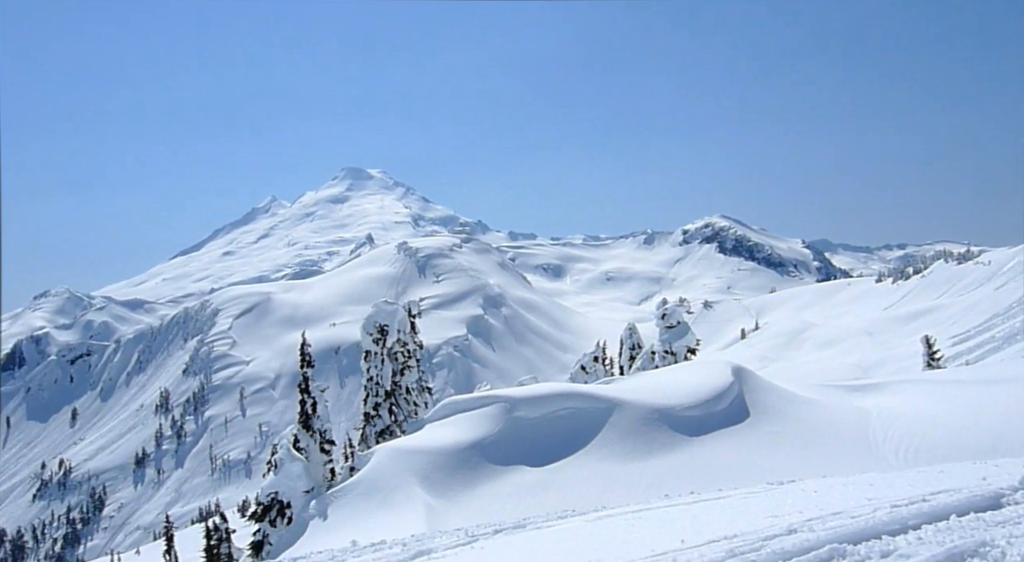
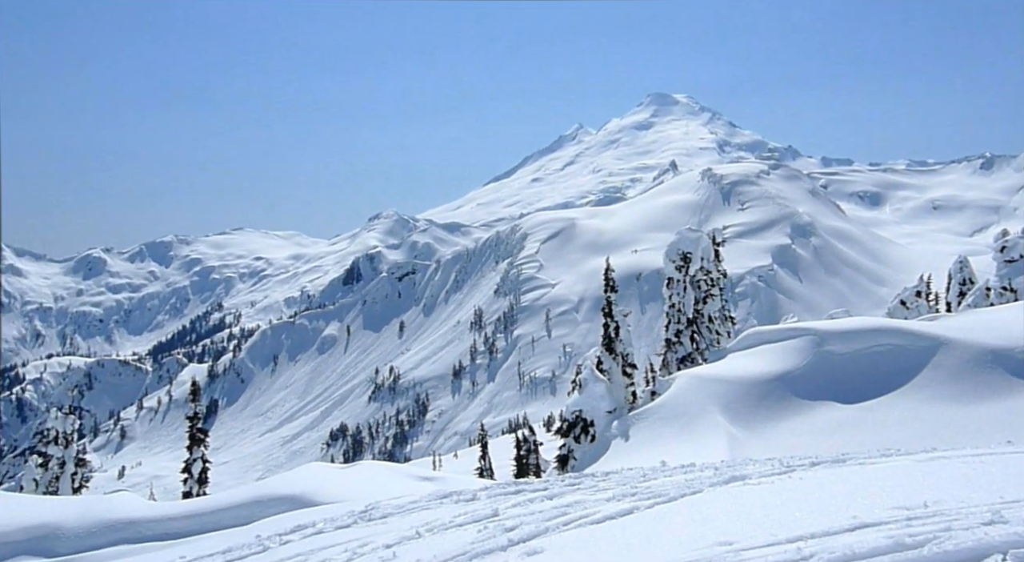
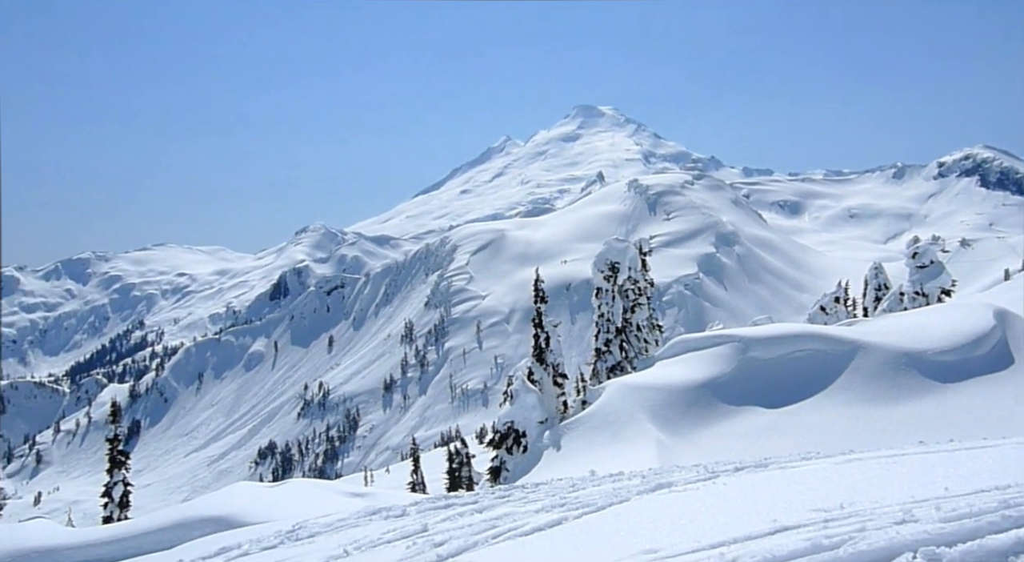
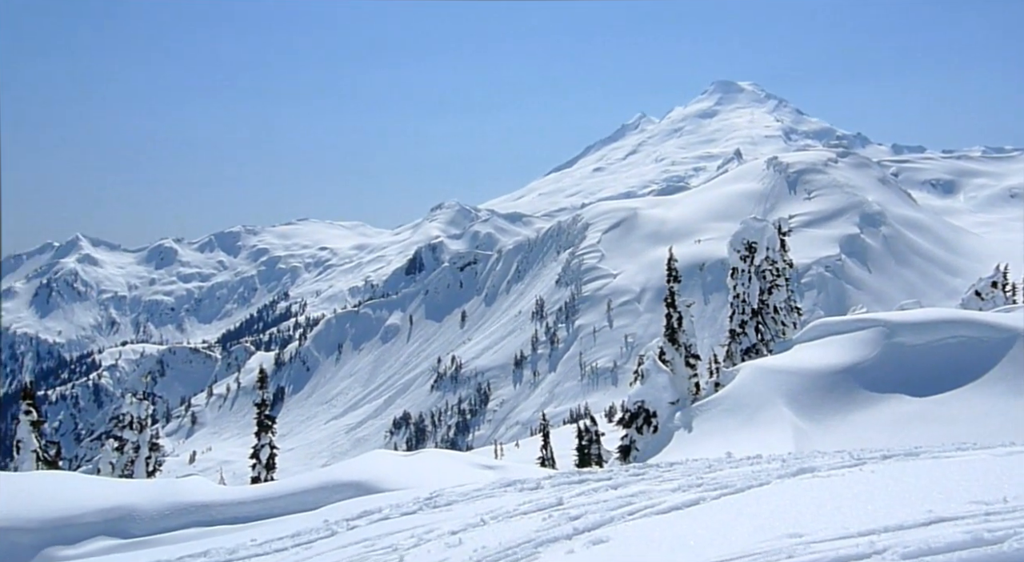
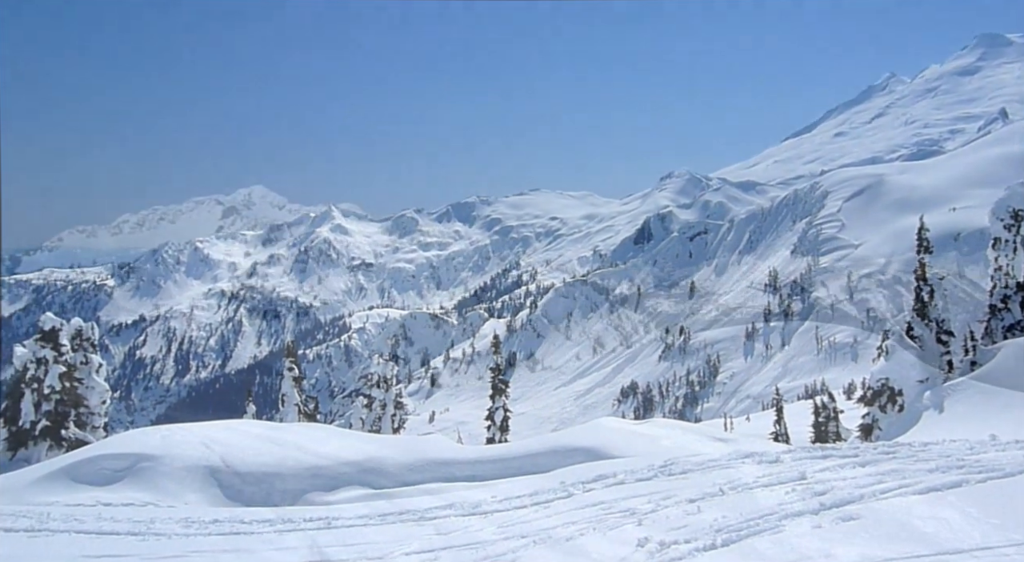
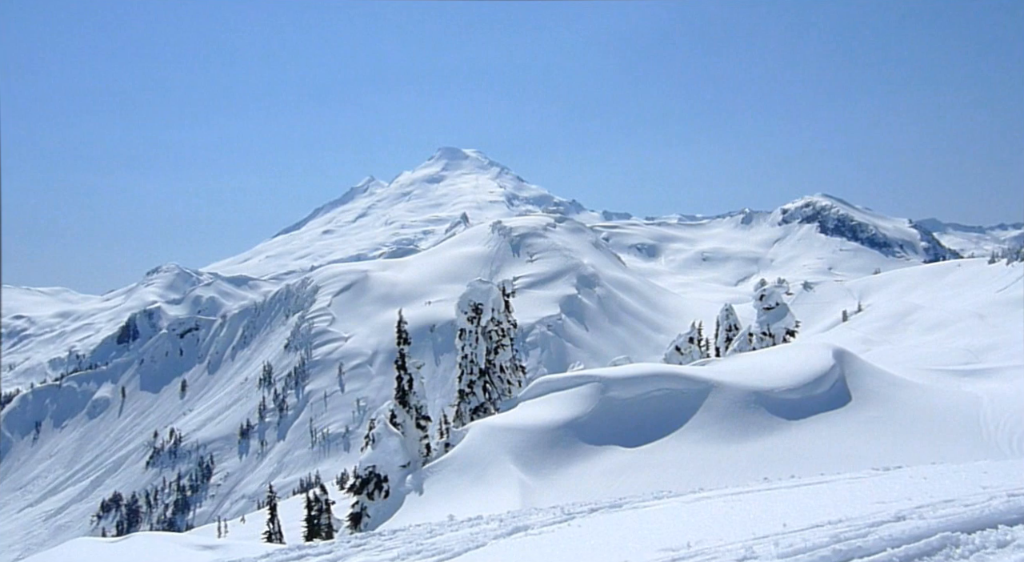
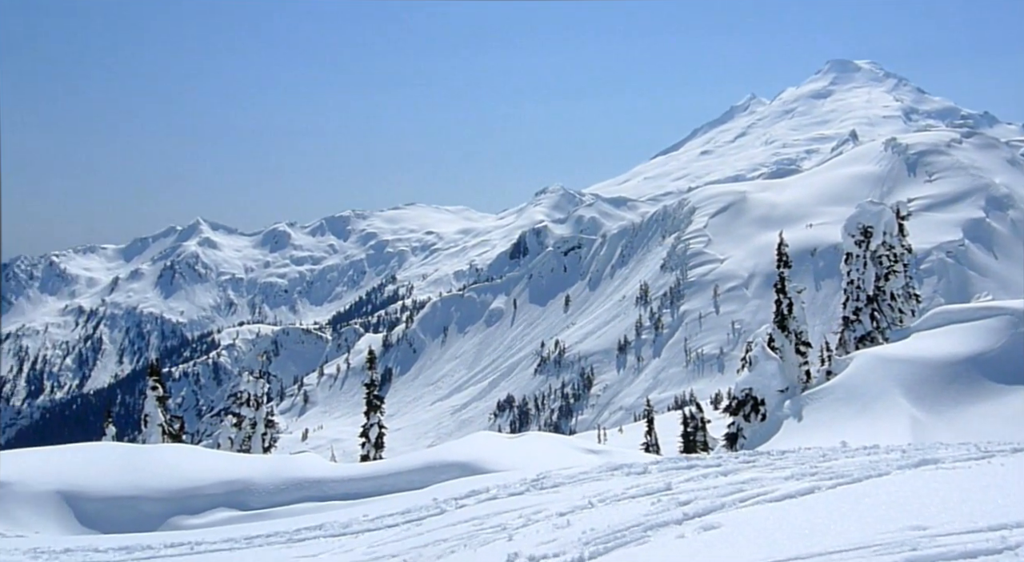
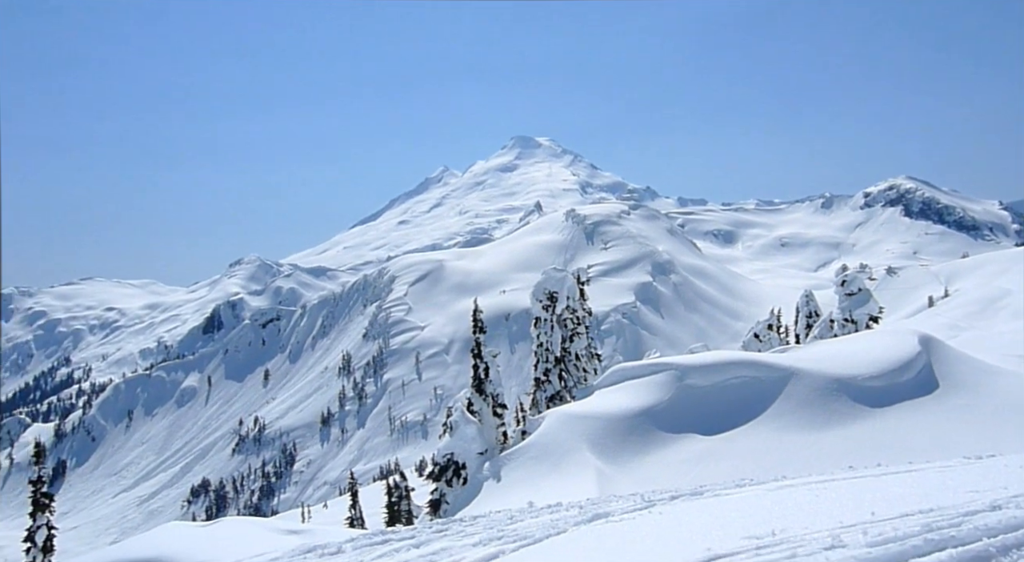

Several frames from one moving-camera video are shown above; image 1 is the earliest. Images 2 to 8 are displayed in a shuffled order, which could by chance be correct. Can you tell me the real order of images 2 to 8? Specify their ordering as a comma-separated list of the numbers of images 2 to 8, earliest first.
6, 8, 3, 2, 4, 7, 5
